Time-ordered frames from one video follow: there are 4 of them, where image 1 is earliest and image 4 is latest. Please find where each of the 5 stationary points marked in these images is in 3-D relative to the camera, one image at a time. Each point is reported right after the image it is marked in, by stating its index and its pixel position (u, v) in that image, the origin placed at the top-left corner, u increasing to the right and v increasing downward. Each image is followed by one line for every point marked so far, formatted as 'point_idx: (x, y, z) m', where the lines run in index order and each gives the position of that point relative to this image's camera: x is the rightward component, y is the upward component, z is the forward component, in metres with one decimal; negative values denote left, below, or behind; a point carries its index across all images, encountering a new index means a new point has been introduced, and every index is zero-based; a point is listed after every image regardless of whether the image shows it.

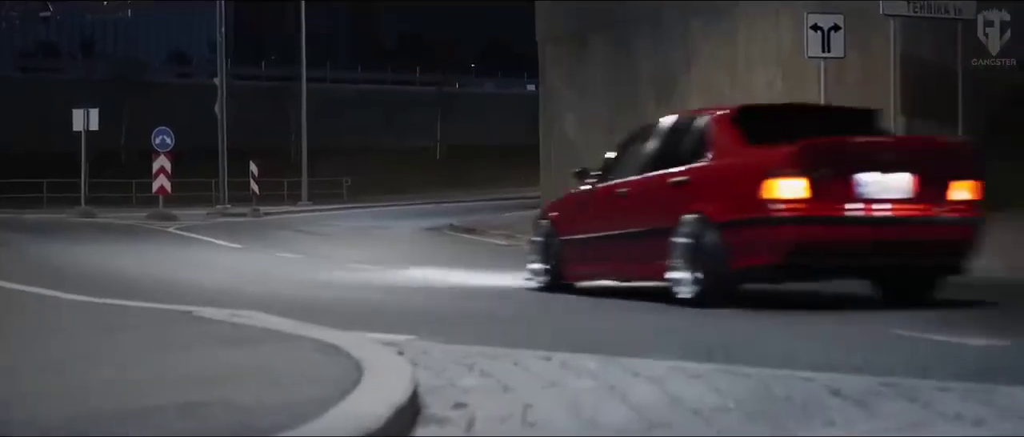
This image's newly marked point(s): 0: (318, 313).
0: (-2.0, -0.9, +13.5) m
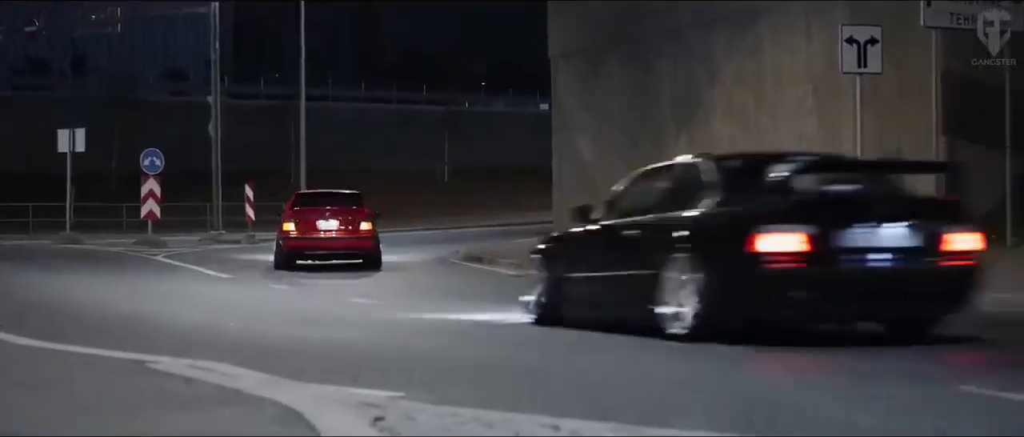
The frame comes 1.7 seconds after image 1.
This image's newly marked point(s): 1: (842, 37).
0: (-1.9, -1.2, +12.0) m
1: (+4.7, +2.6, +19.0) m
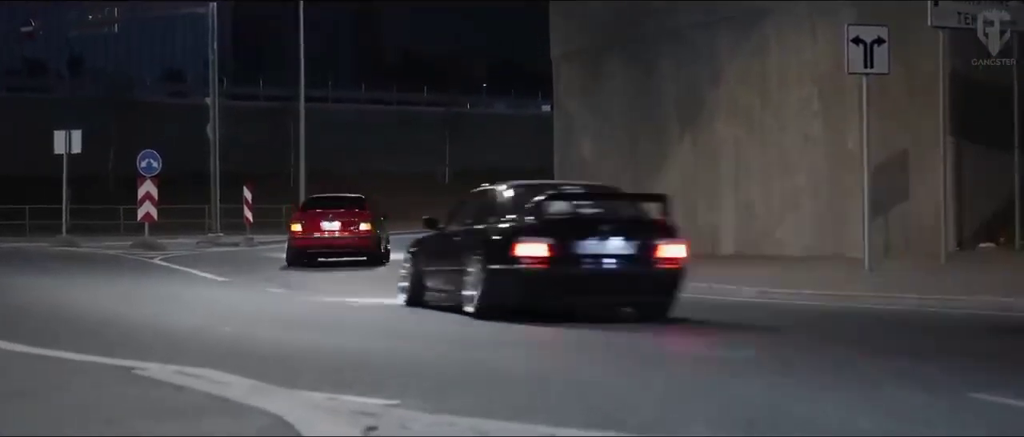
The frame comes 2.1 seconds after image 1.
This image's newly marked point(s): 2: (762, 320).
0: (-1.9, -1.2, +11.7) m
1: (+4.7, +2.5, +18.7) m
2: (+3.0, -1.2, +16.3) m
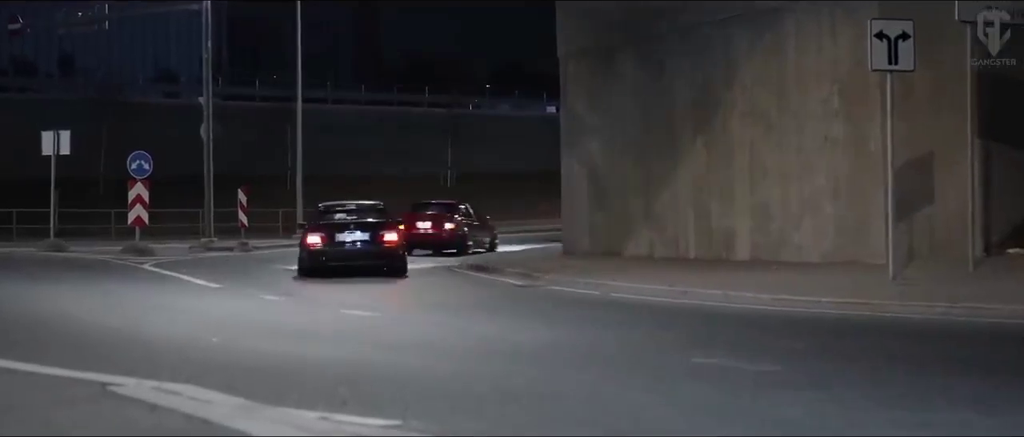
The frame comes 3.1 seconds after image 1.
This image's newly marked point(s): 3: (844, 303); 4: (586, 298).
0: (-1.9, -1.3, +10.8) m
1: (+4.8, +2.5, +17.9) m
2: (+3.1, -1.3, +15.4) m
3: (+4.3, -1.1, +17.6) m
4: (+1.1, -1.1, +19.4) m
